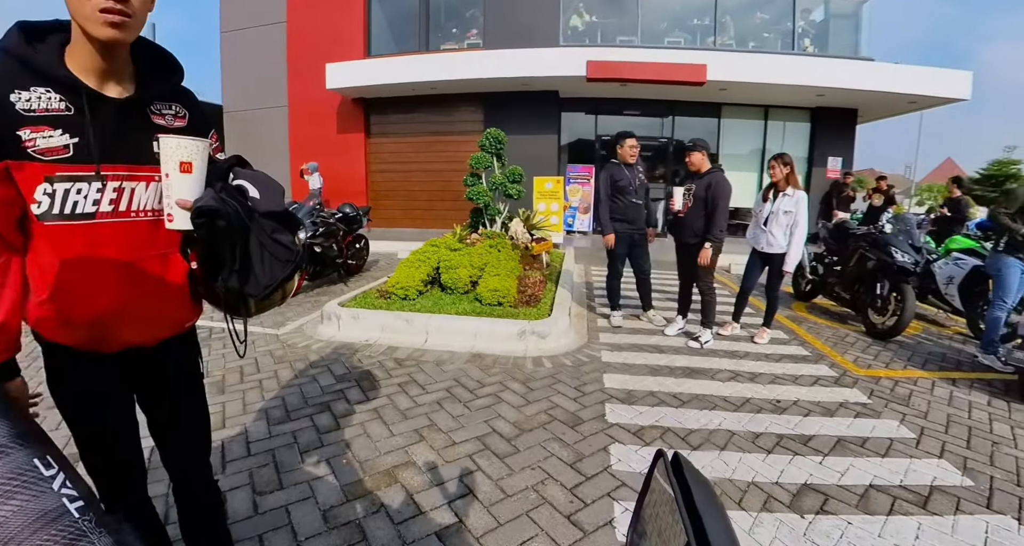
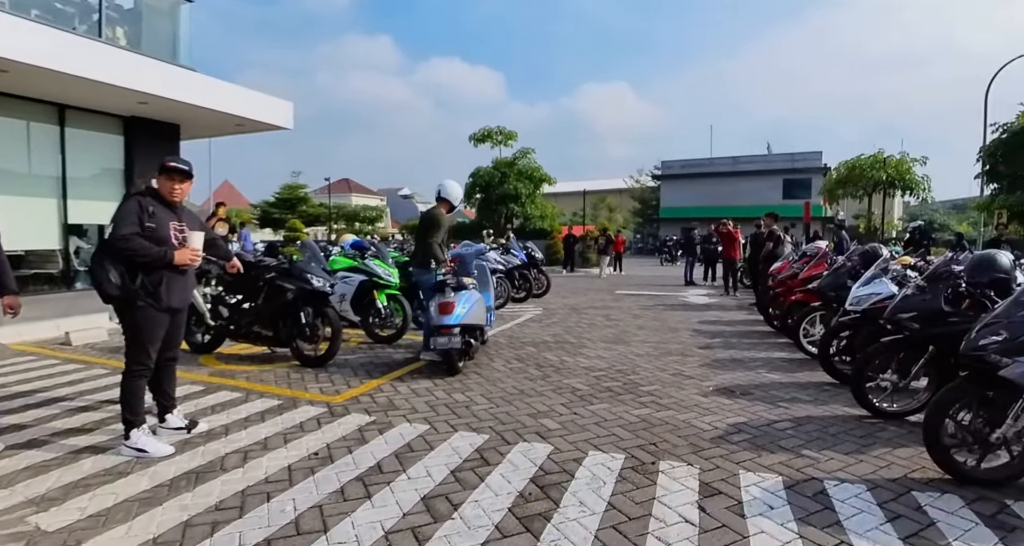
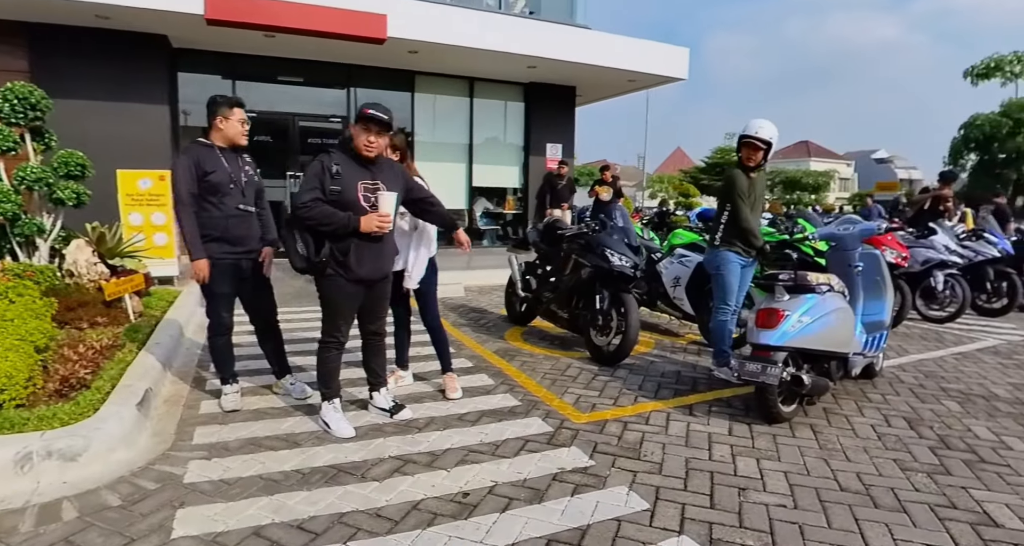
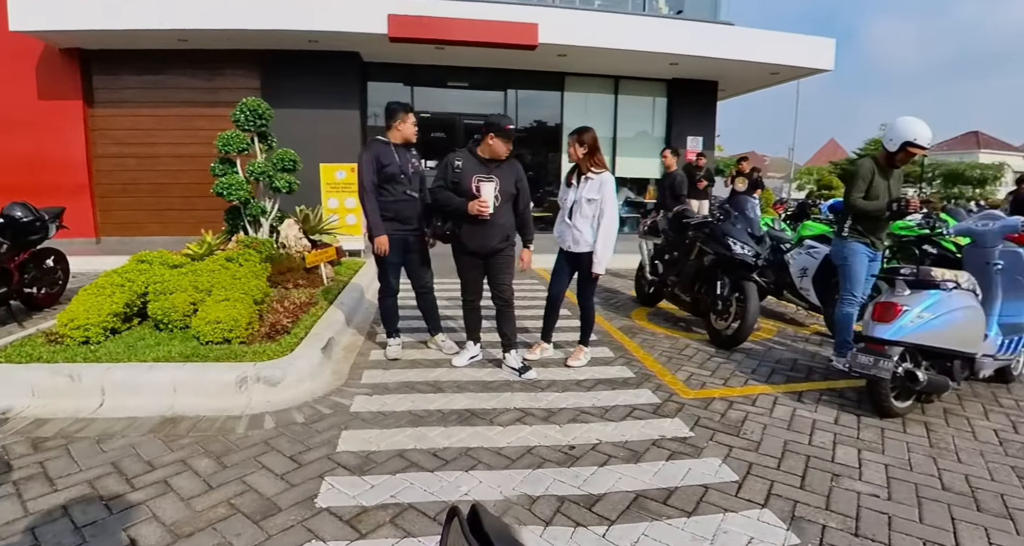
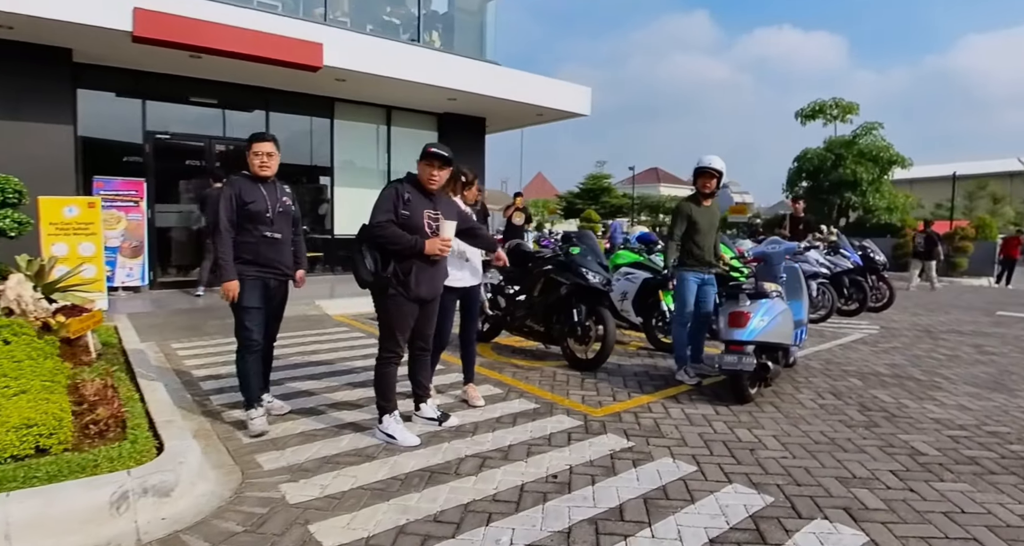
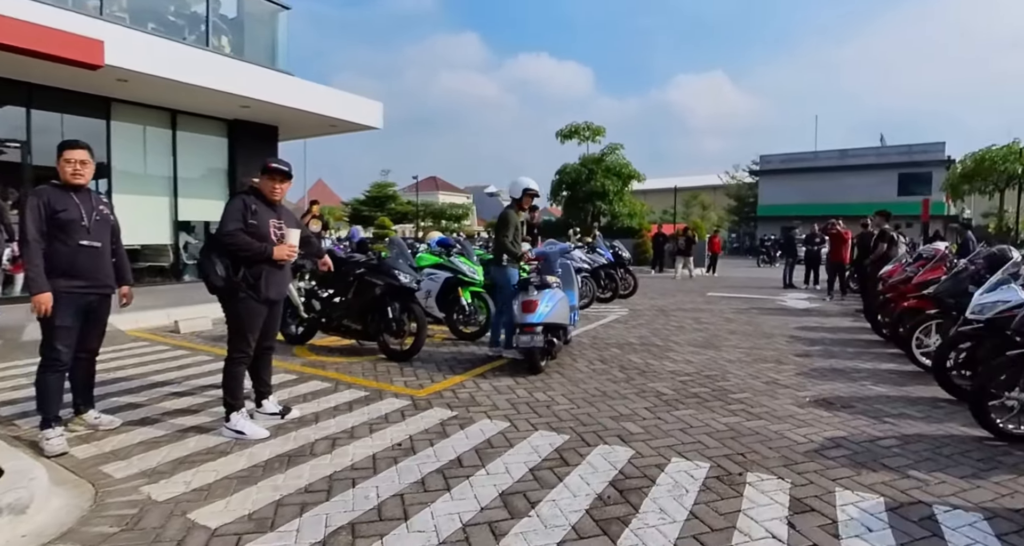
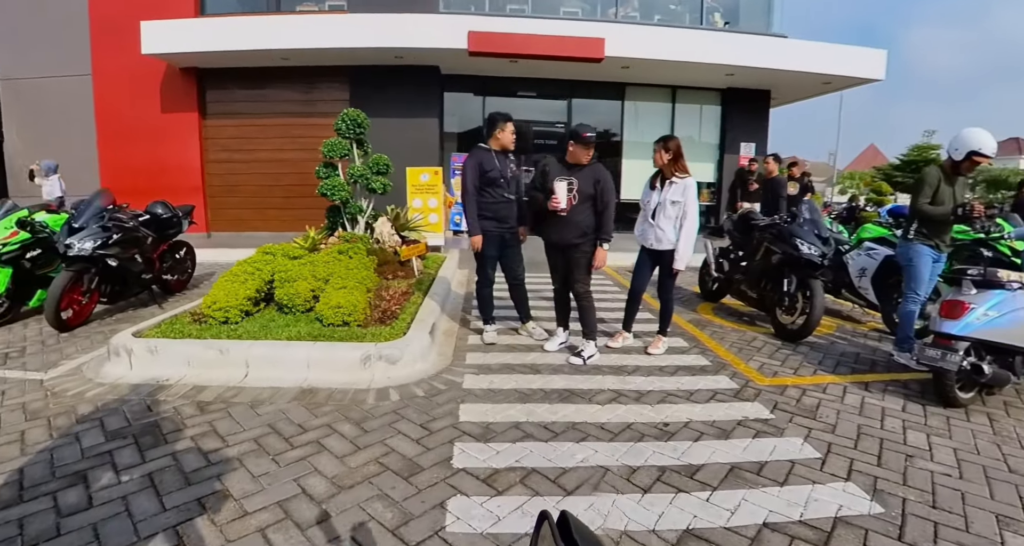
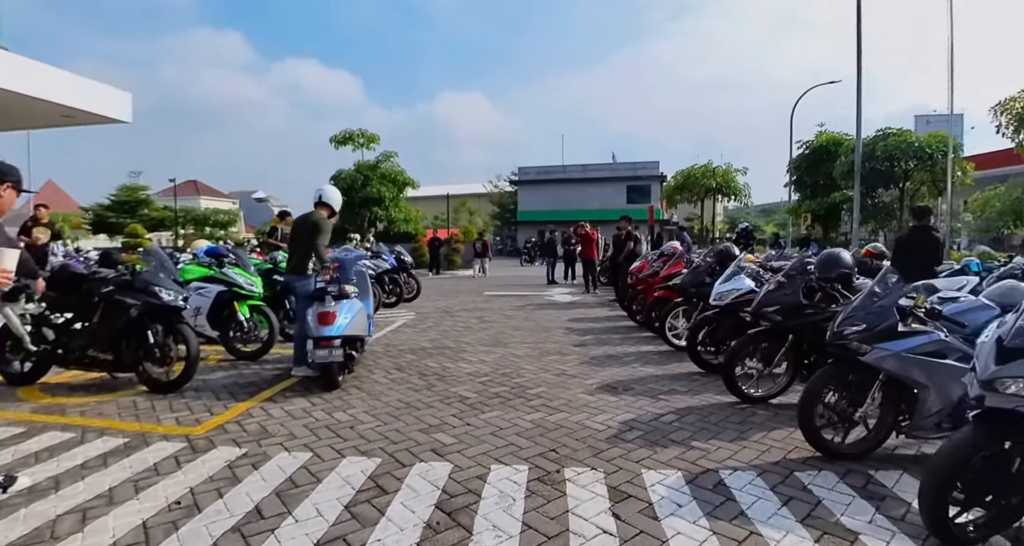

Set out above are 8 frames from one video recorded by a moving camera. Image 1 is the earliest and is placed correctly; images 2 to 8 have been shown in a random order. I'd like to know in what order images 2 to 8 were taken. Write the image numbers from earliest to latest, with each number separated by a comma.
7, 4, 3, 5, 6, 2, 8
